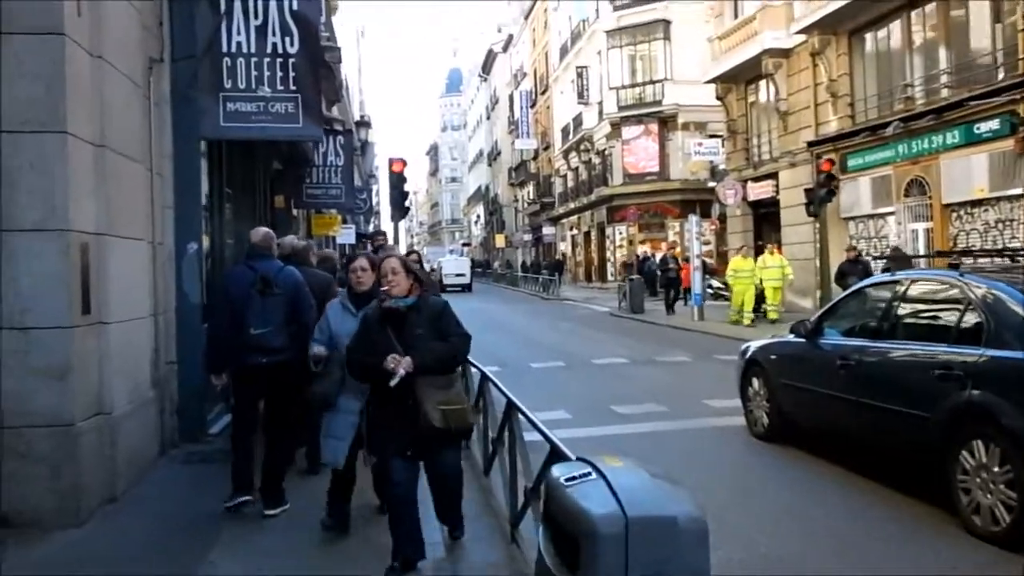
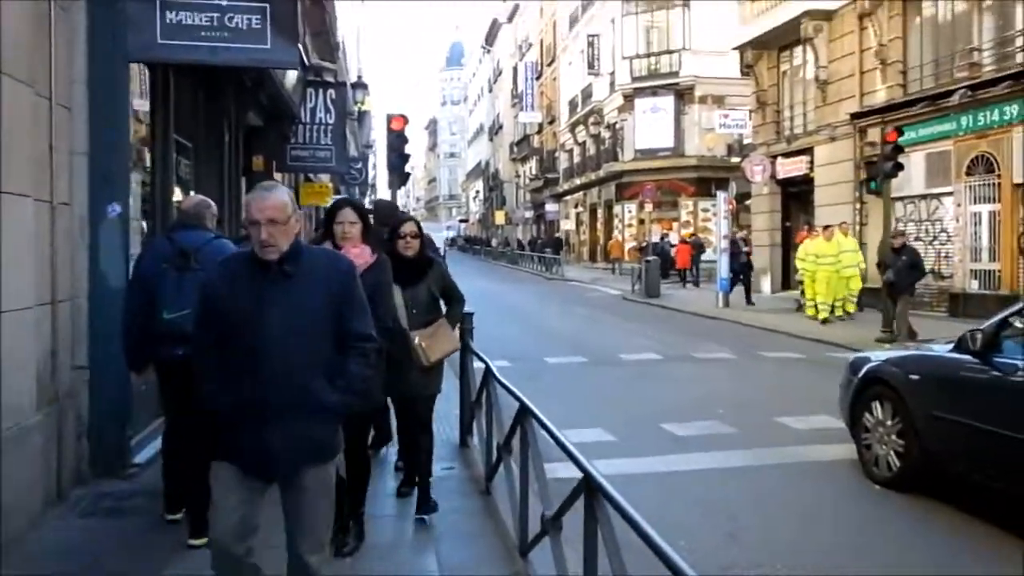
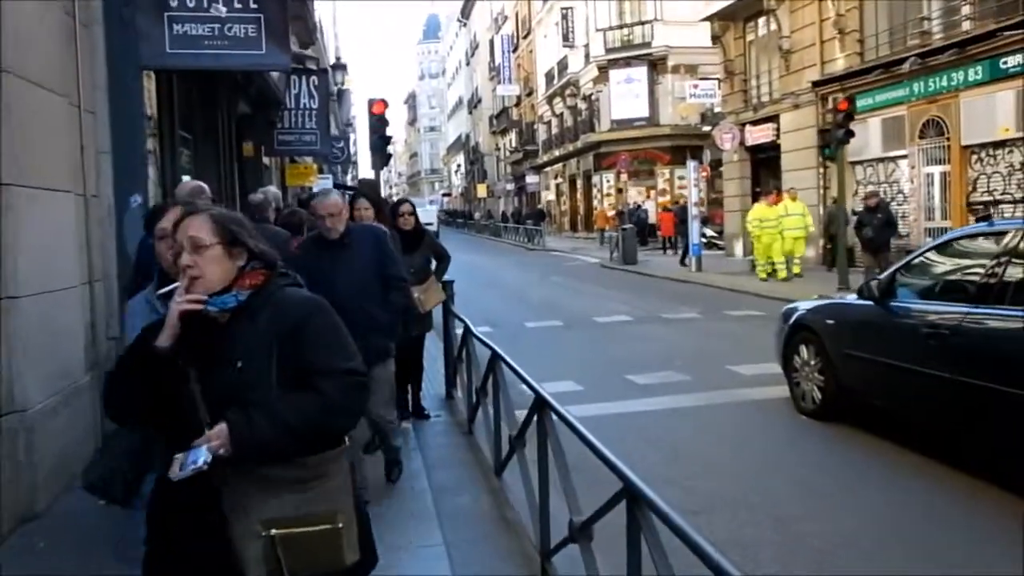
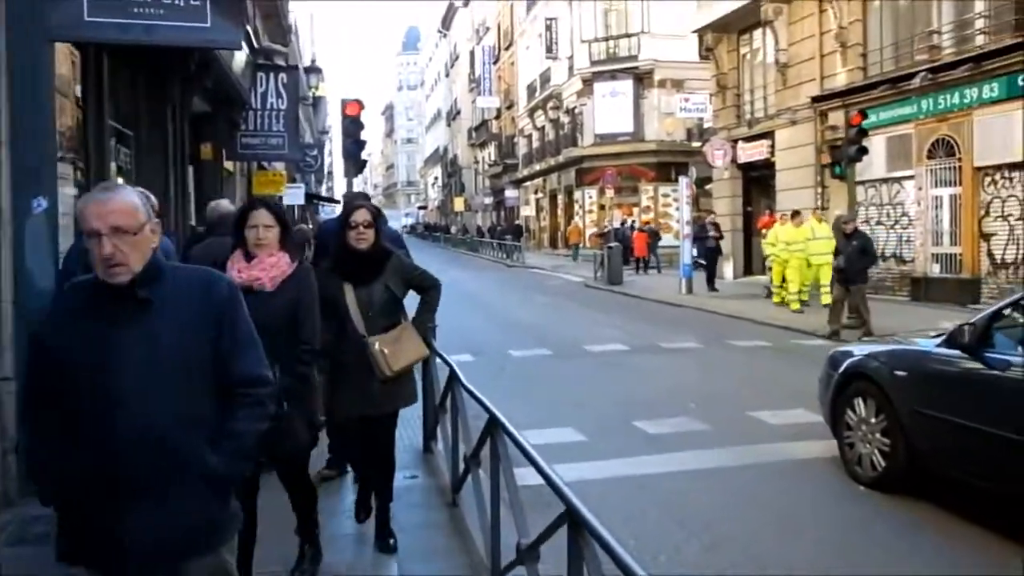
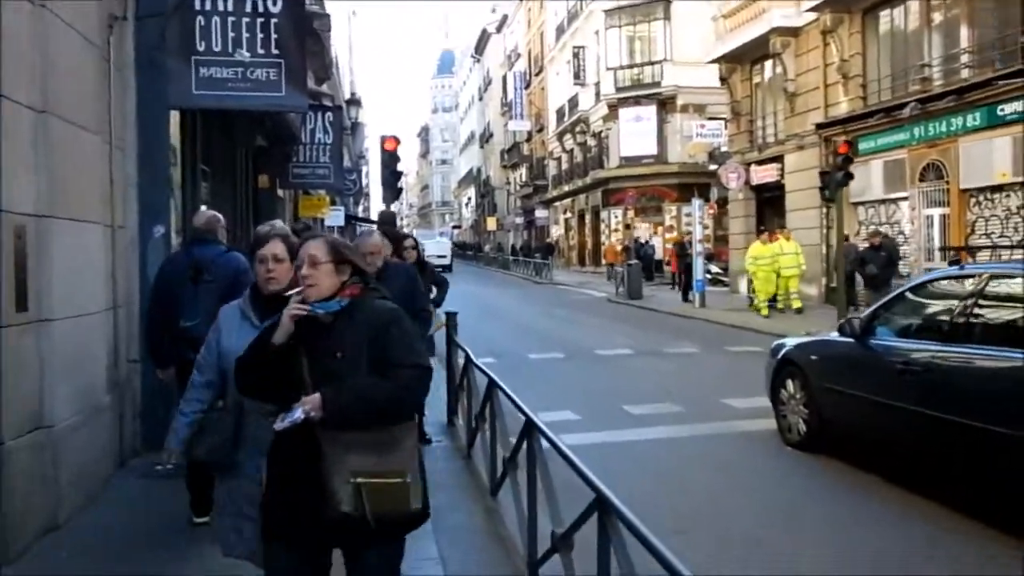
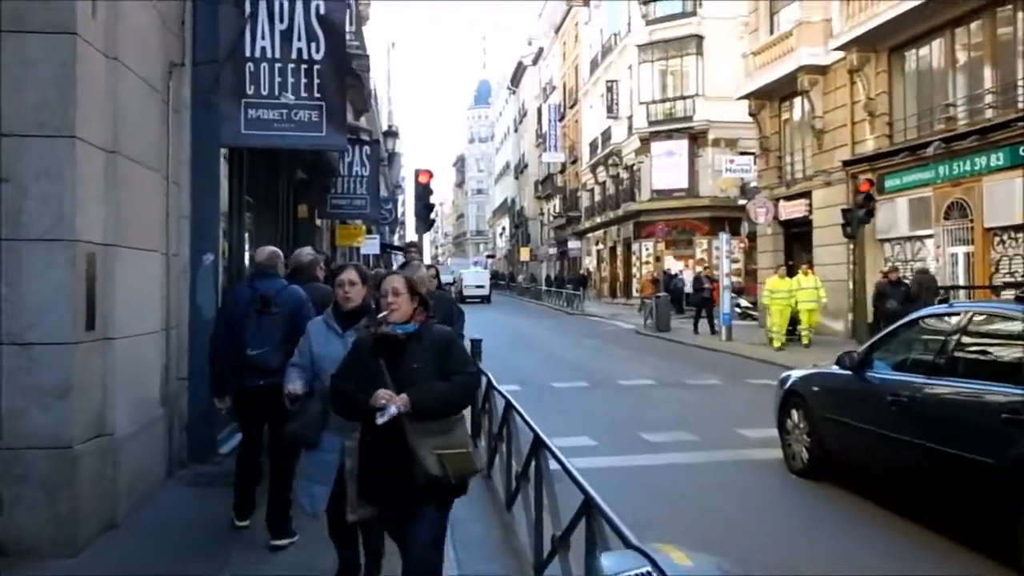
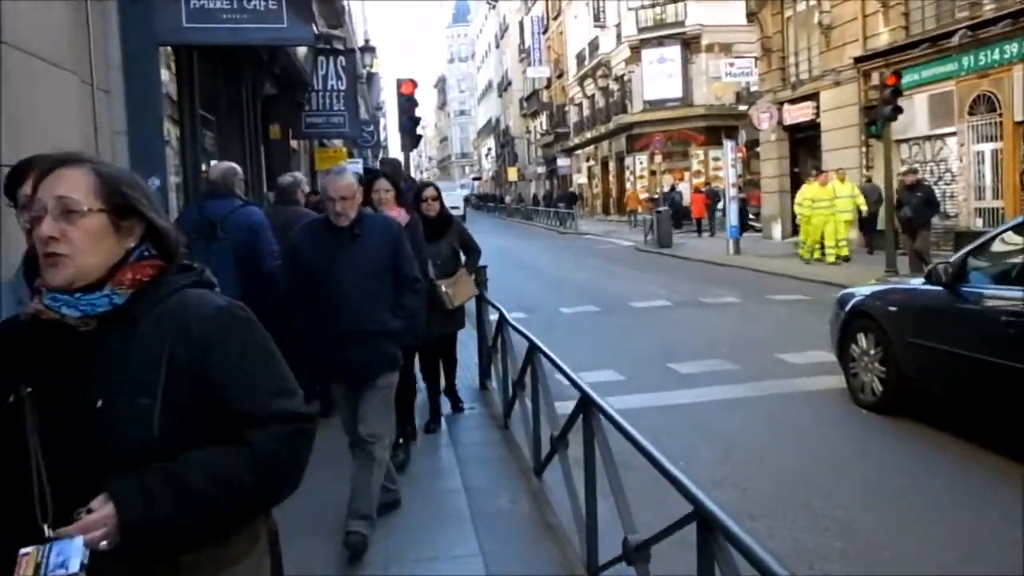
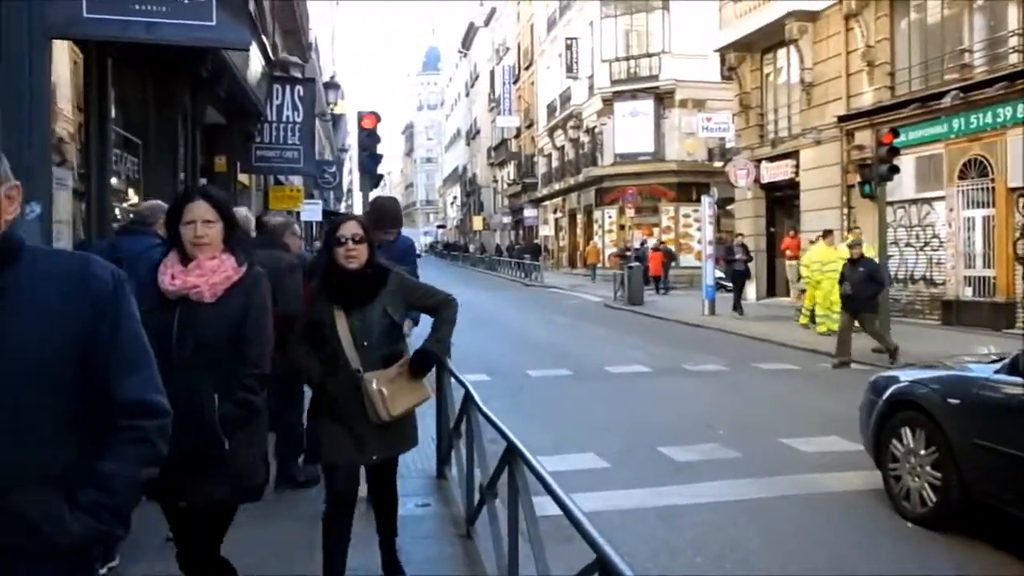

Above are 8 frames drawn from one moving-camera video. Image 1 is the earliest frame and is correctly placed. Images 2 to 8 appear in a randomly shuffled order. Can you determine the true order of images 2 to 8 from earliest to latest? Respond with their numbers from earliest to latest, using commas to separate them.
6, 5, 3, 7, 2, 4, 8
